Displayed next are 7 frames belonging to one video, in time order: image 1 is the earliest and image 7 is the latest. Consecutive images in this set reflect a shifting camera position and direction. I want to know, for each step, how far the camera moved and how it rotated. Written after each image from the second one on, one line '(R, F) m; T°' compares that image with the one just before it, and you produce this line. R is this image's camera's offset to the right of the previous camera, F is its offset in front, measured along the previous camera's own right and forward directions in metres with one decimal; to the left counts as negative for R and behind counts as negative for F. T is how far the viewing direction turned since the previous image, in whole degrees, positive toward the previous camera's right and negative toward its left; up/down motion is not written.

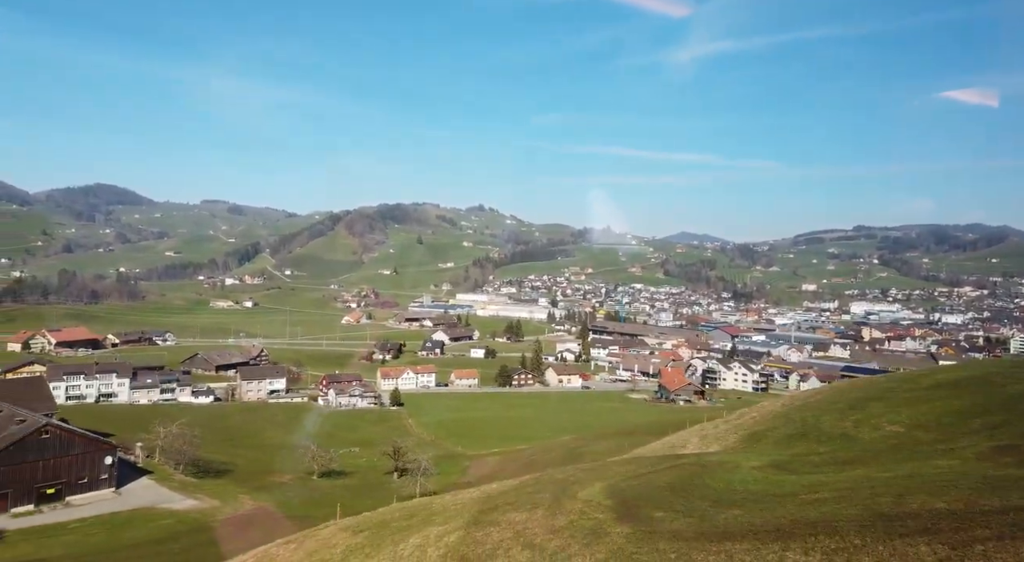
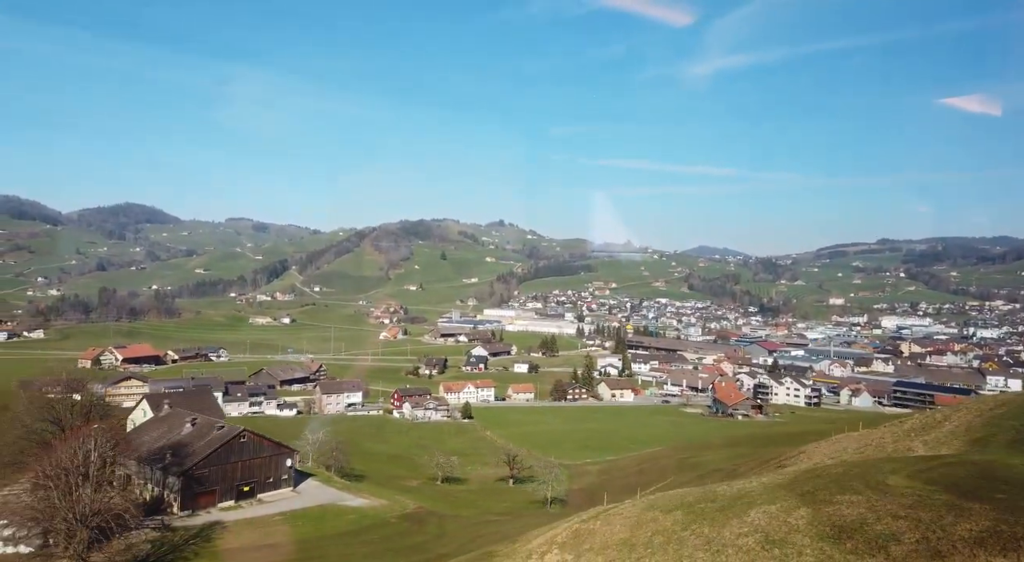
(-3.8, -2.3) m; -3°
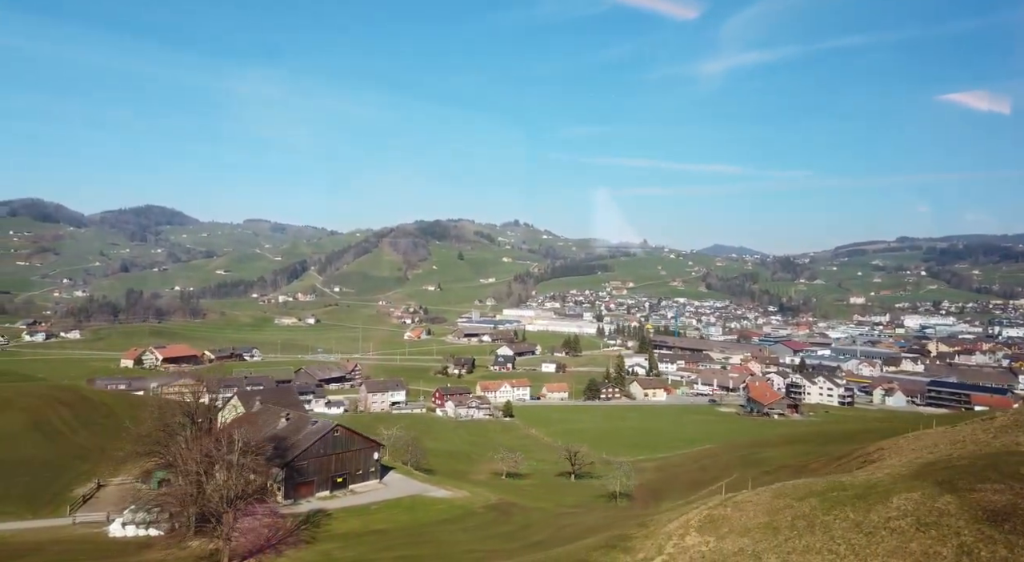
(-1.9, -1.2) m; -2°
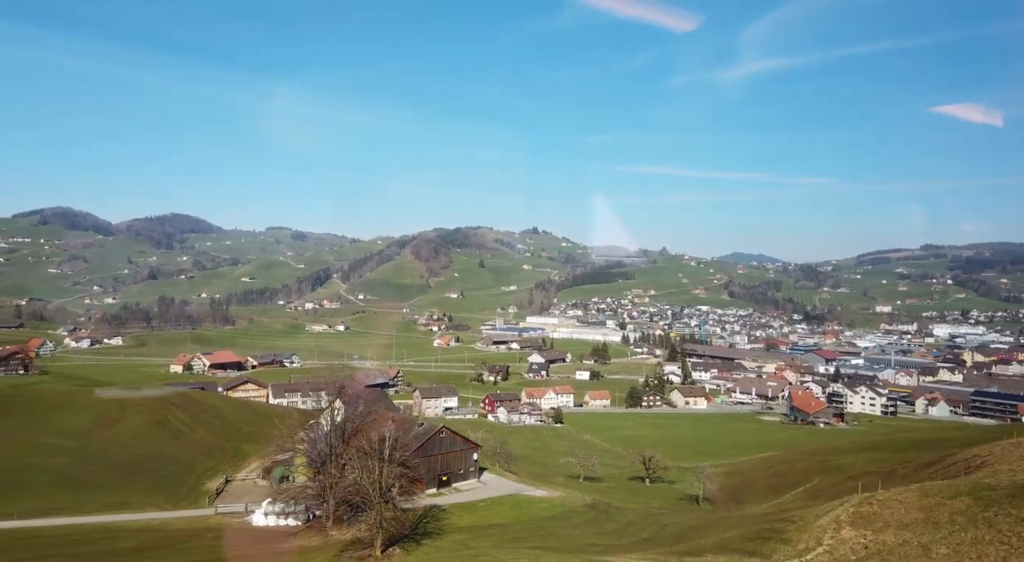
(-2.4, -1.4) m; -3°
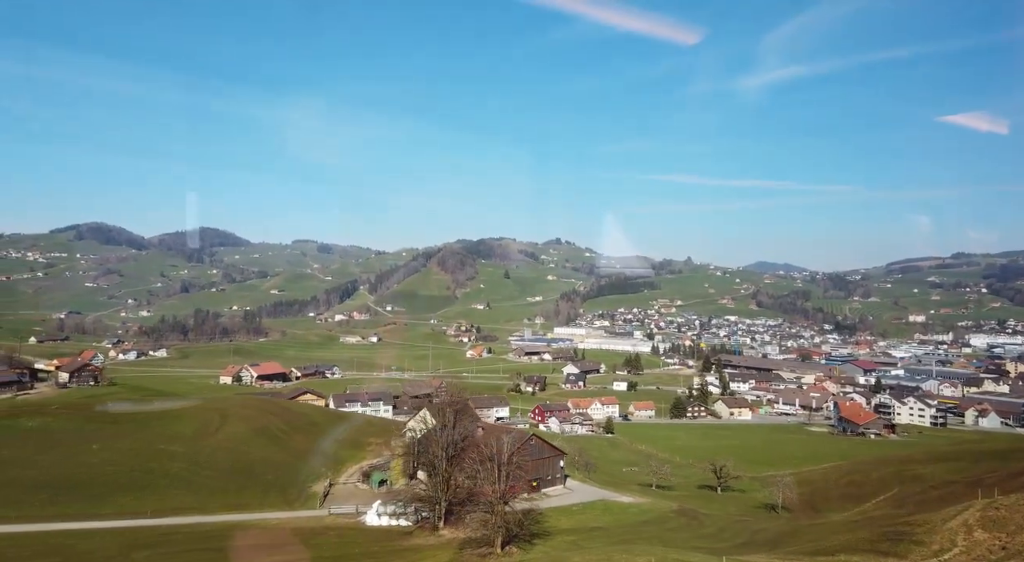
(-2.0, -1.0) m; -3°
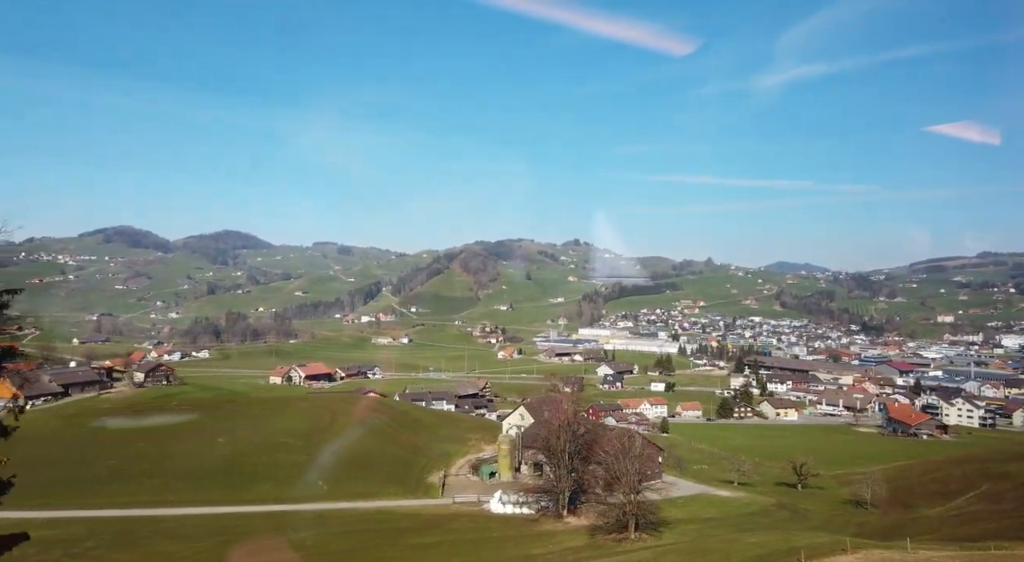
(-2.6, -1.3) m; -3°
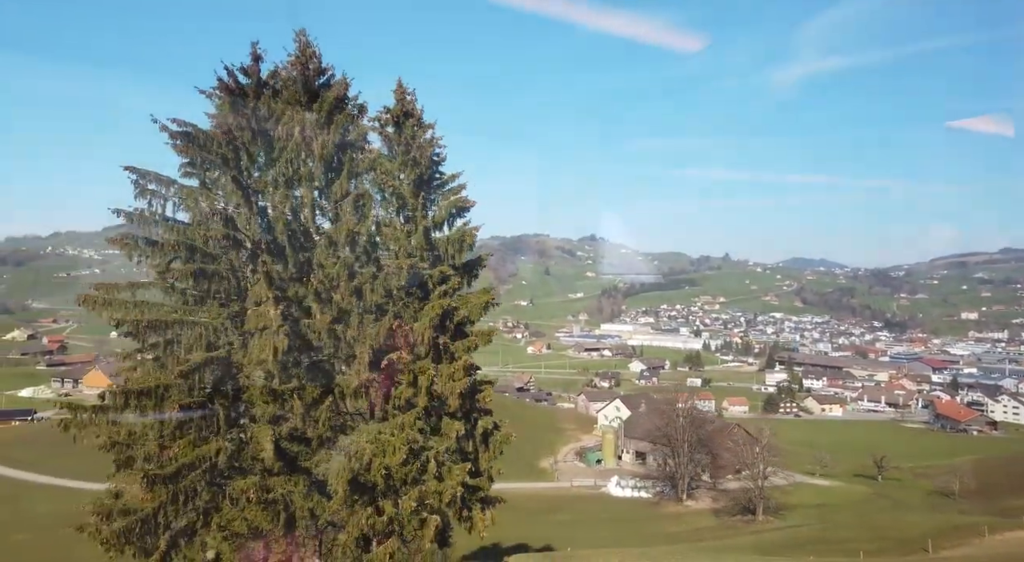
(-2.9, -1.8) m; -3°
